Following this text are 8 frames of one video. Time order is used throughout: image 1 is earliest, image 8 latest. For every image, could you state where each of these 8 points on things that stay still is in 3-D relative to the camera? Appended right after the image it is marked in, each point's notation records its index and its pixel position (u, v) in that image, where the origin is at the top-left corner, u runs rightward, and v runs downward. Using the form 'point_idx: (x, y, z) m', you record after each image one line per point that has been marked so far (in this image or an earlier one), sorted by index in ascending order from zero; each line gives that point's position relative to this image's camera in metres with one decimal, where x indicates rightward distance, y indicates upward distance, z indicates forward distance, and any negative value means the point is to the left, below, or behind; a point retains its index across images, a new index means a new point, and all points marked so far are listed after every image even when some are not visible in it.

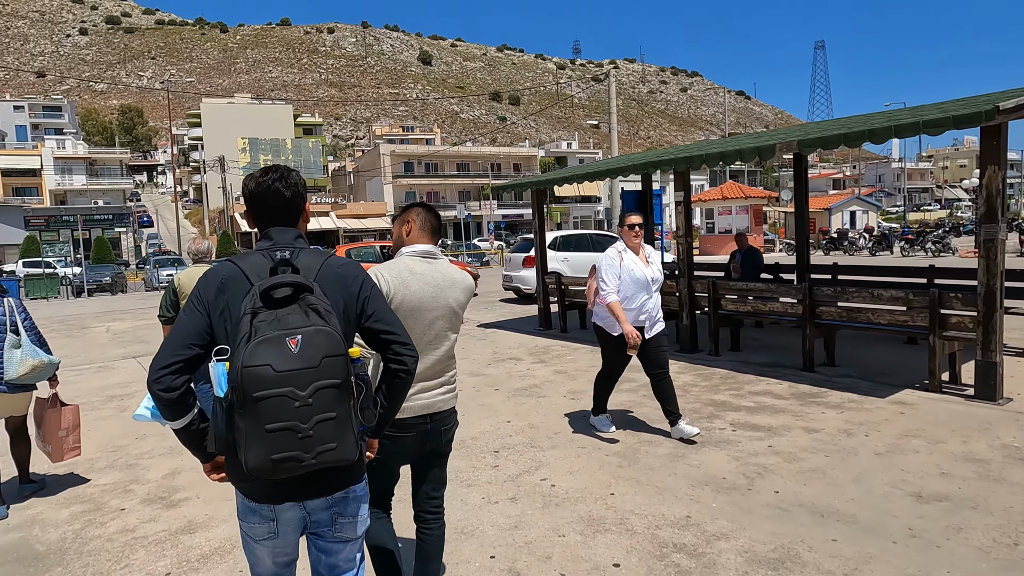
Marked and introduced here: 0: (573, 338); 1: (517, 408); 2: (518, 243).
0: (+0.9, -0.7, +9.7) m
1: (+0.1, -1.1, +6.1) m
2: (+0.1, +1.0, +14.4) m
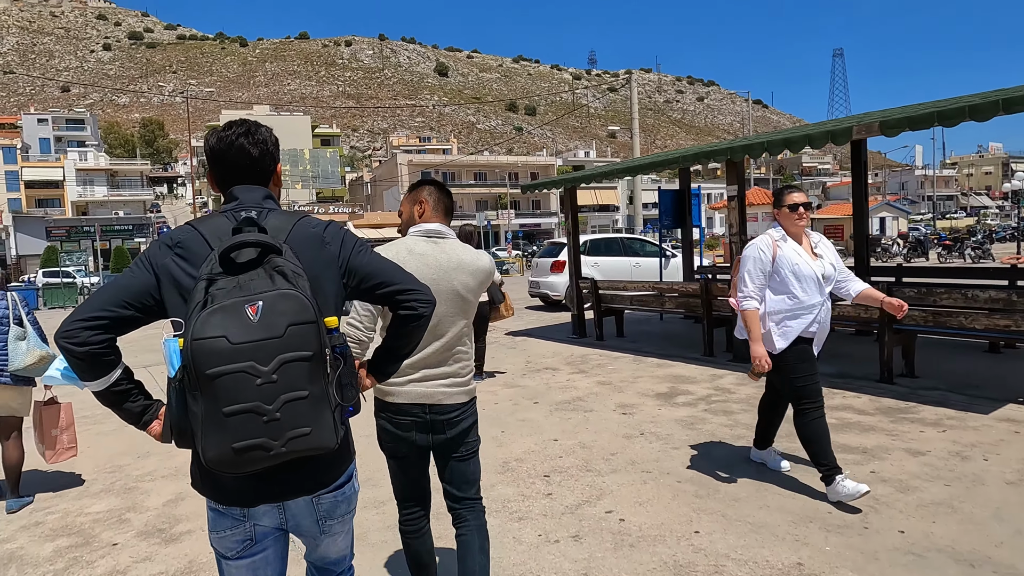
0: (+1.4, -0.8, +9.0) m
1: (+0.4, -1.1, +5.4) m
2: (+0.7, +0.8, +13.7) m
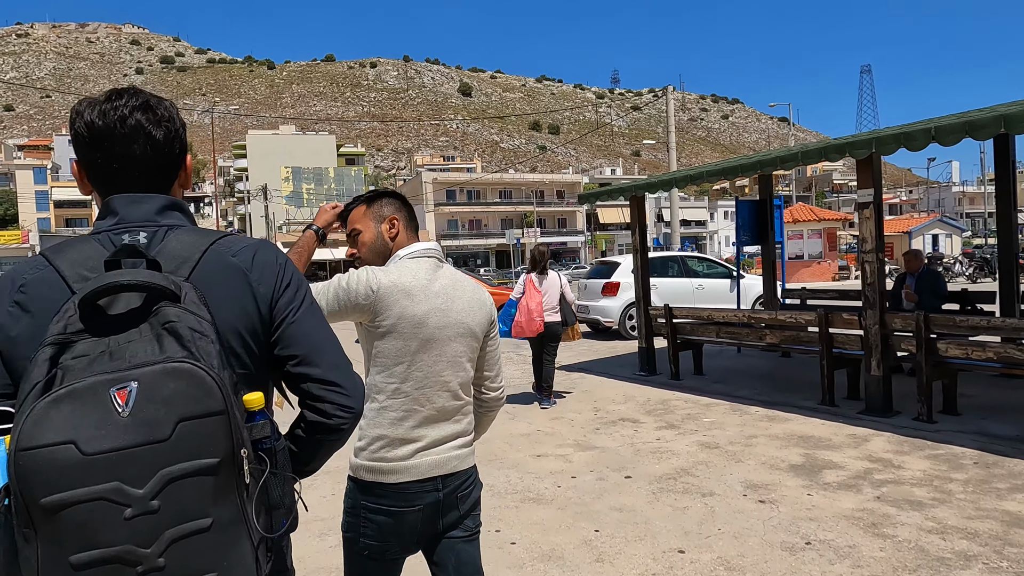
0: (+2.0, -1.1, +7.4) m
1: (+1.0, -1.3, +3.8) m
2: (+1.5, +0.4, +12.2) m
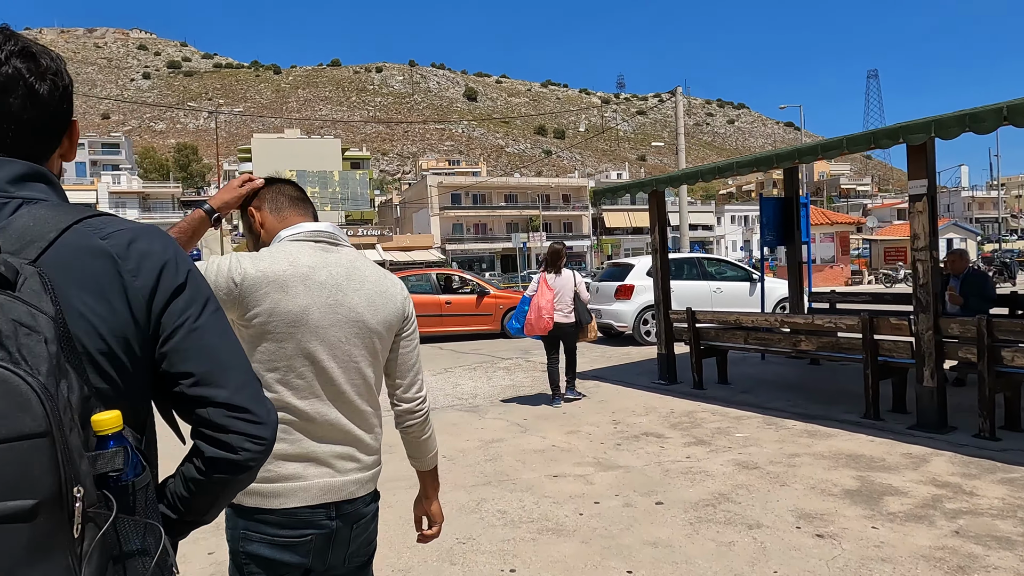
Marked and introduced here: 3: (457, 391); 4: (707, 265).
0: (+2.1, -1.2, +6.9) m
1: (+1.1, -1.3, +3.2) m
2: (+1.7, +0.3, +11.7) m
3: (-0.7, -1.3, +8.0) m
4: (+3.4, +0.4, +11.4) m
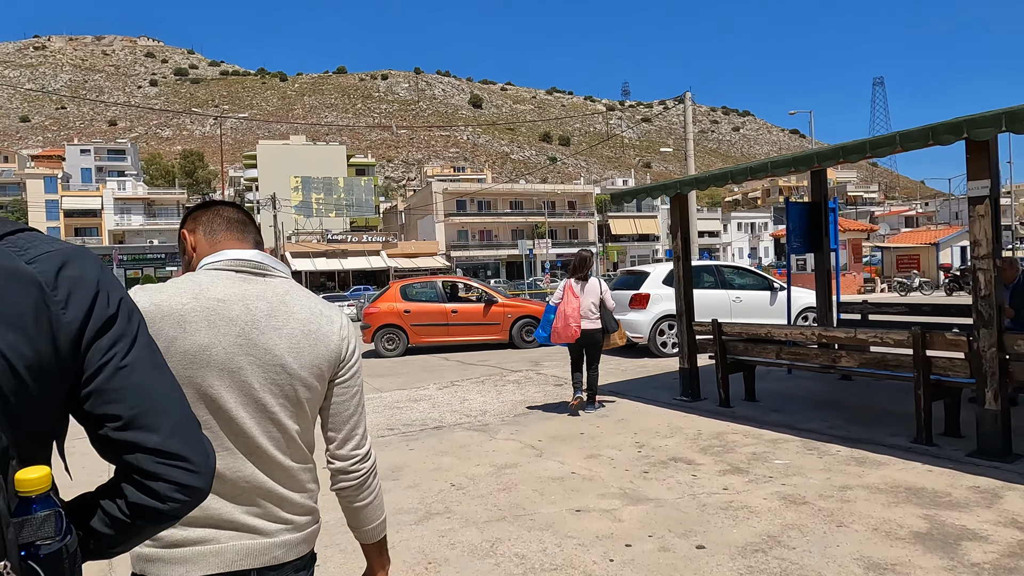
0: (+2.3, -1.3, +6.4) m
1: (+1.2, -1.4, +2.7) m
2: (+1.8, +0.2, +11.2) m
3: (-0.5, -1.4, +7.5) m
4: (+3.5, +0.3, +10.9) m
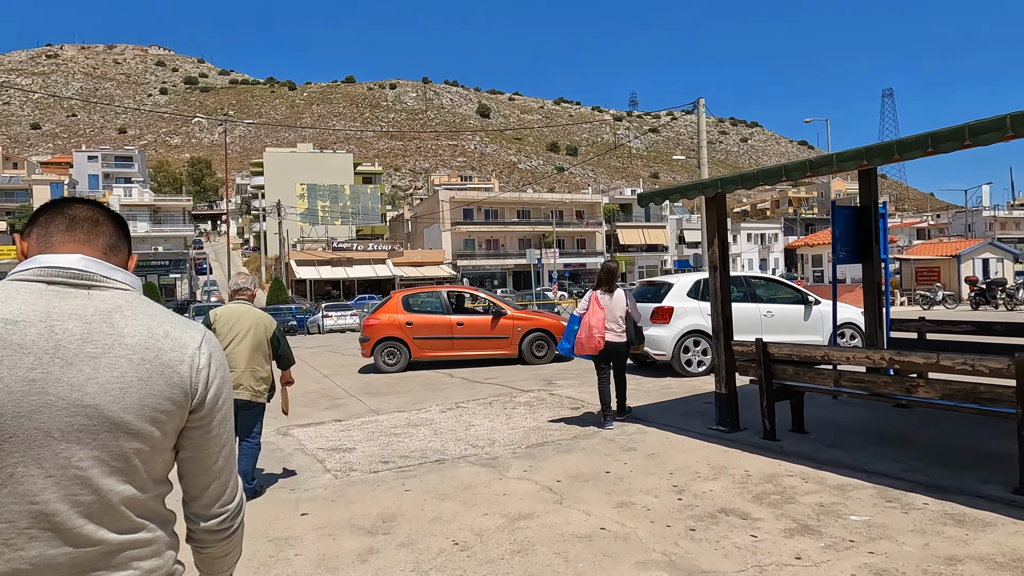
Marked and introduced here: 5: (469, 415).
0: (+2.4, -1.4, +5.5) m
1: (+1.2, -1.4, +1.9) m
2: (+2.0, 0.0, +10.3) m
3: (-0.4, -1.5, +6.7) m
4: (+3.7, +0.1, +10.0) m
5: (-0.5, -1.5, +7.7) m
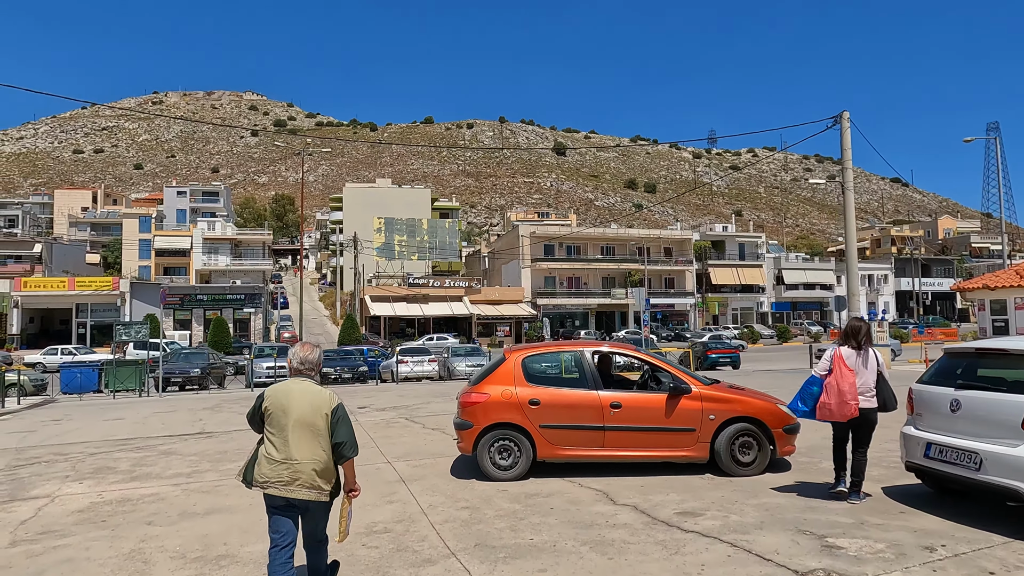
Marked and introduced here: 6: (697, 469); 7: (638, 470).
0: (+3.7, -1.7, +0.7) m
1: (+2.2, -1.6, -2.8) m
2: (+3.9, -0.6, +5.6) m
3: (+1.1, -1.9, +2.2) m
4: (+5.6, -0.6, +5.2) m
5: (+1.1, -1.9, +3.2) m
6: (+2.1, -2.0, +7.5) m
7: (+1.4, -2.1, +7.6) m
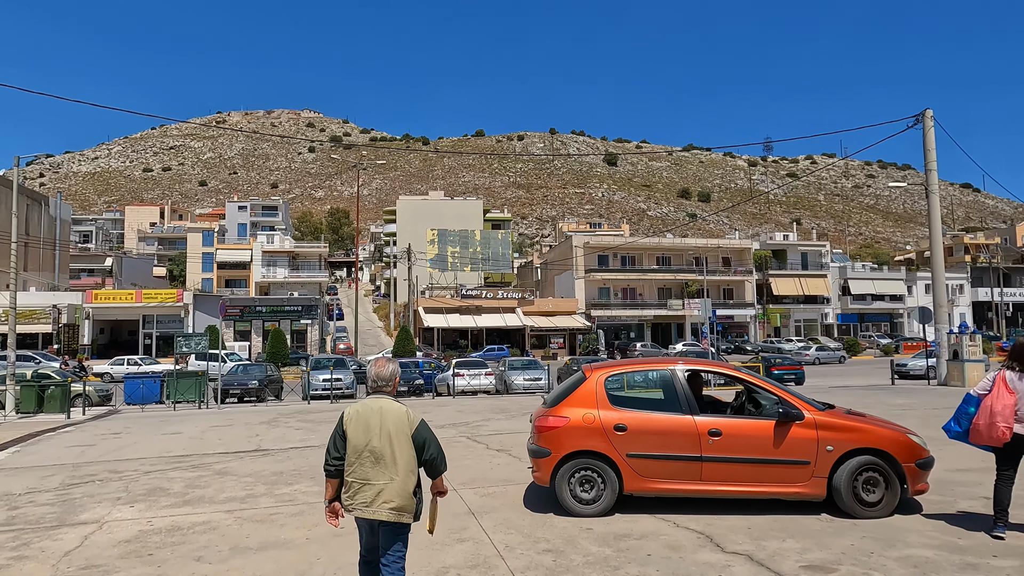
0: (+4.0, -1.7, -0.4) m
1: (+2.3, -1.5, -3.7) m
2: (+4.6, -0.7, +4.5) m
3: (+1.5, -1.9, +1.3) m
4: (+6.2, -0.6, +3.9) m
5: (+1.6, -1.9, +2.3) m
6: (+2.9, -2.1, +6.5) m
7: (+2.2, -2.2, +6.6) m
